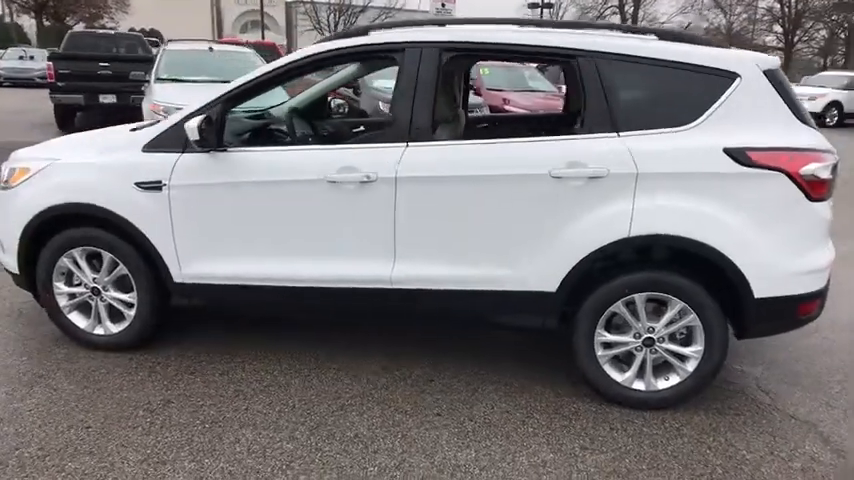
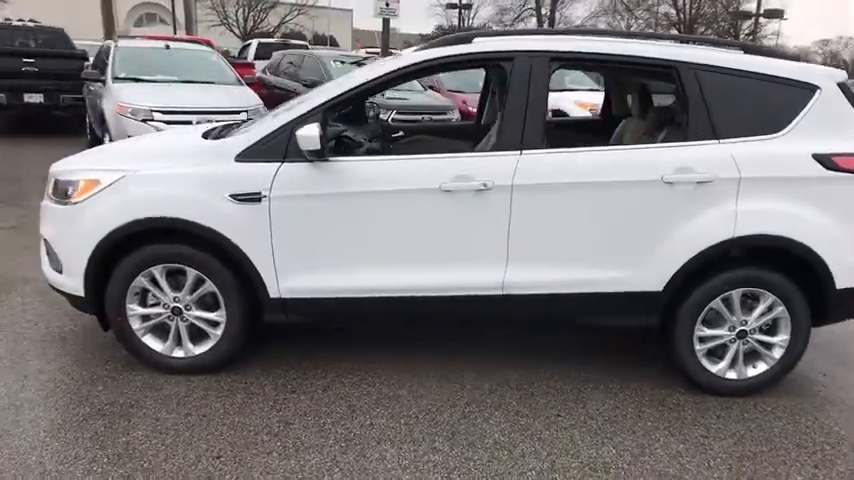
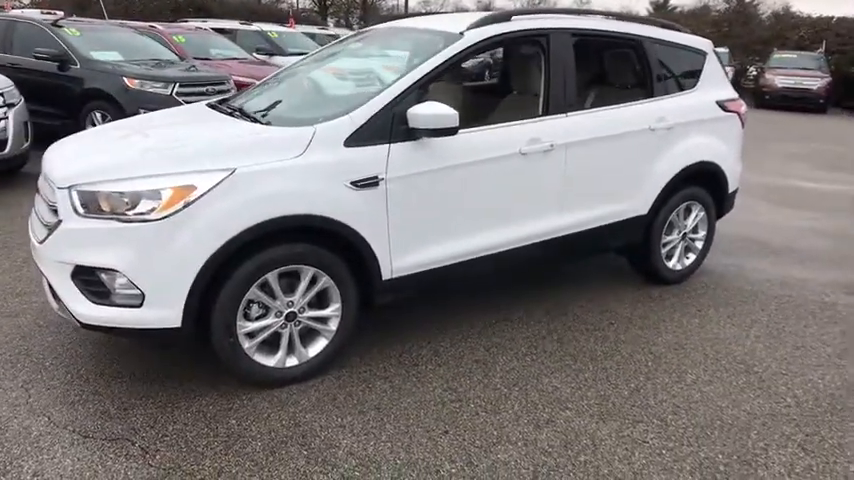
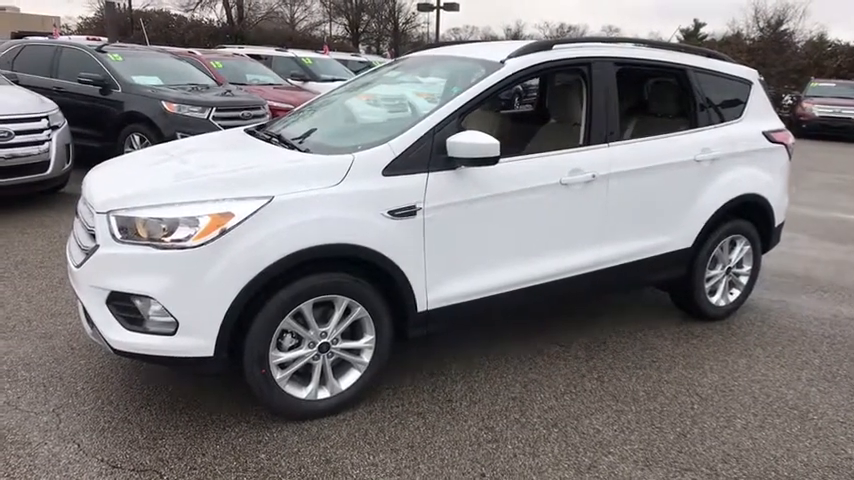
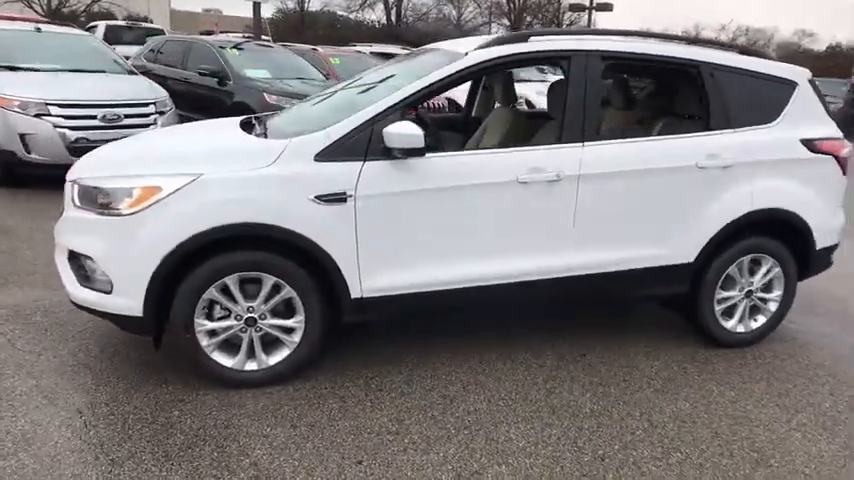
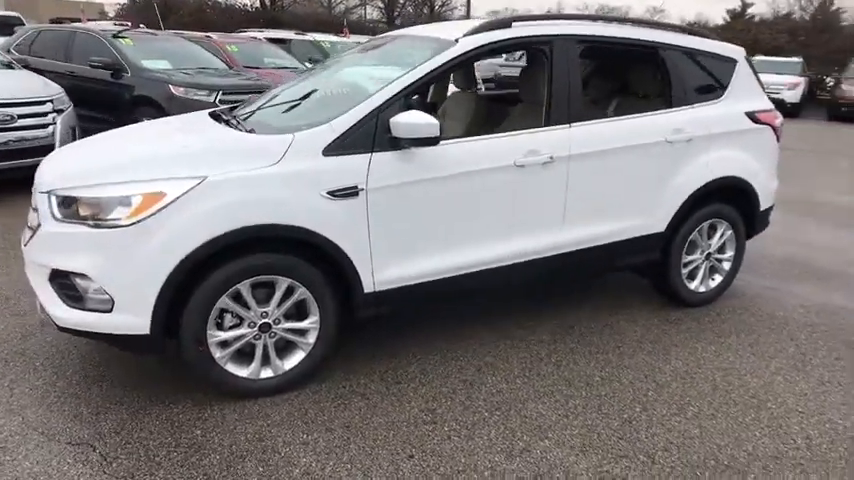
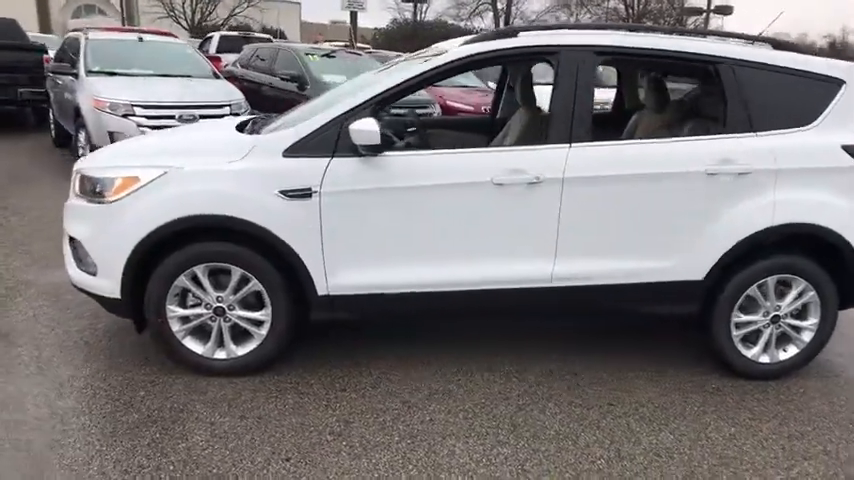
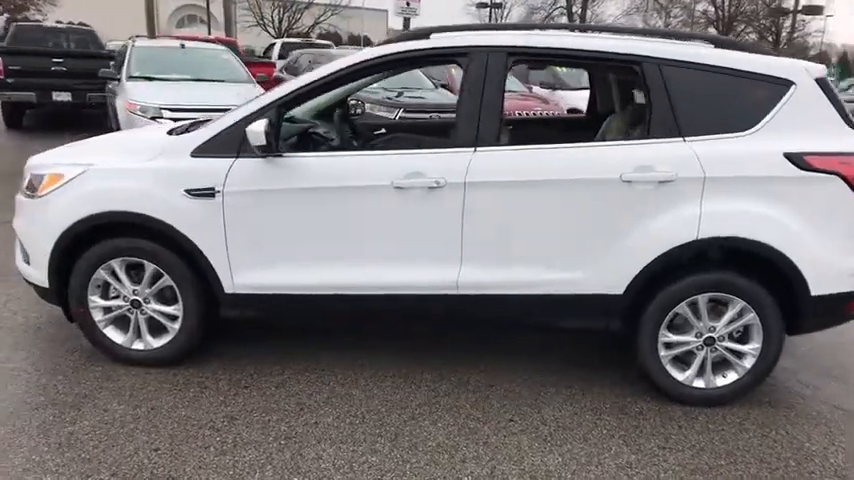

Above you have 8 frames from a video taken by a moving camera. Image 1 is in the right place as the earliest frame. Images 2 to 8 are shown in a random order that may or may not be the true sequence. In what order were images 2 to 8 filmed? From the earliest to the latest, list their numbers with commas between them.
8, 2, 7, 5, 6, 3, 4
